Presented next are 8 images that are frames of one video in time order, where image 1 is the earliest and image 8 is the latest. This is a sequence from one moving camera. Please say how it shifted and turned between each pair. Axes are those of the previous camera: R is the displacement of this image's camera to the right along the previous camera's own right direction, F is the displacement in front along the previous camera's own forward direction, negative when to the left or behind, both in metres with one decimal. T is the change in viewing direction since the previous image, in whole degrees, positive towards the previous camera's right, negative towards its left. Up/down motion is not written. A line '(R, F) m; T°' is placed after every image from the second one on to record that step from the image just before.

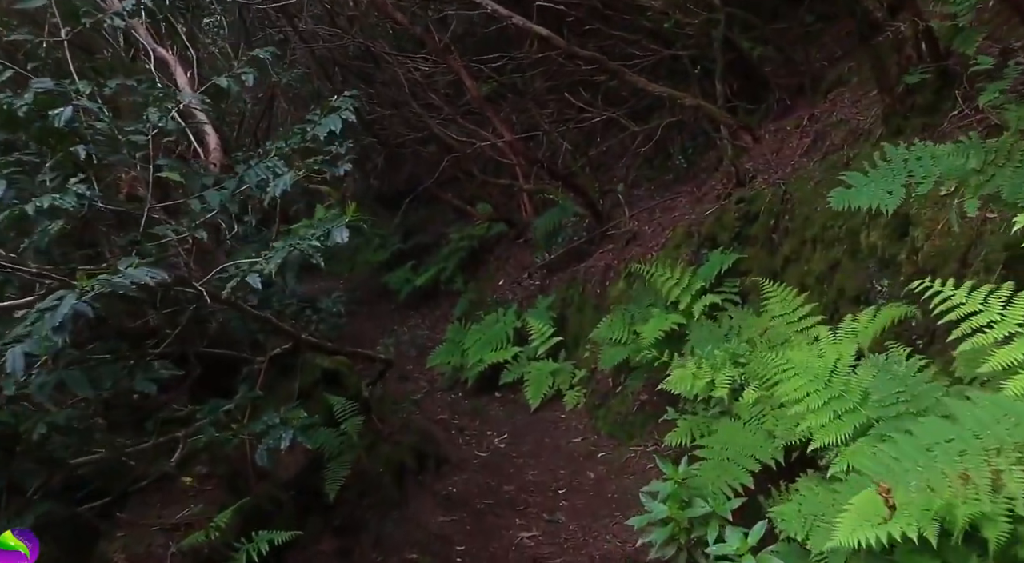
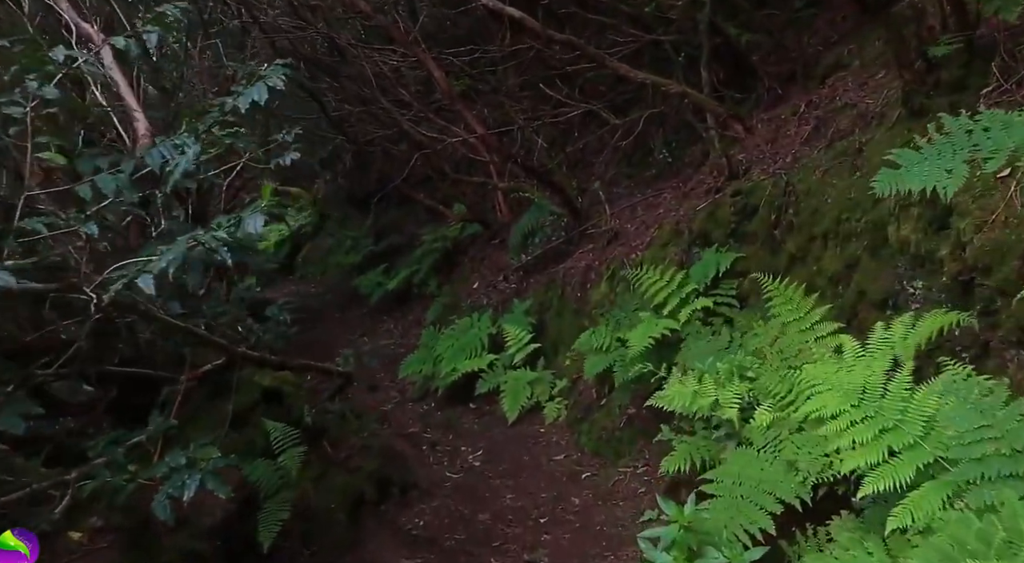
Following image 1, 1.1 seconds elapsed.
(0.0, +0.7) m; +2°
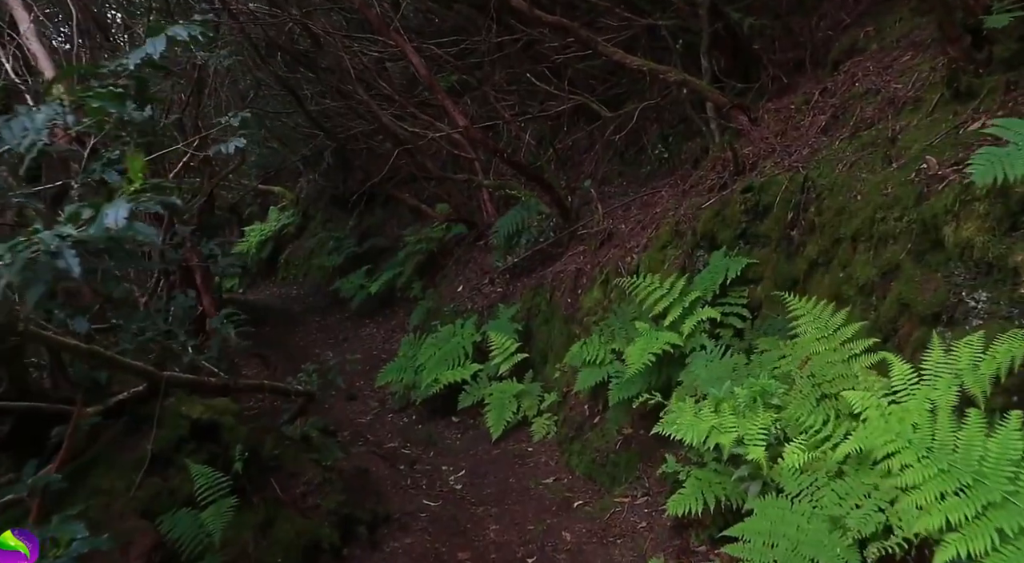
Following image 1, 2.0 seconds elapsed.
(0.0, +0.7) m; +1°
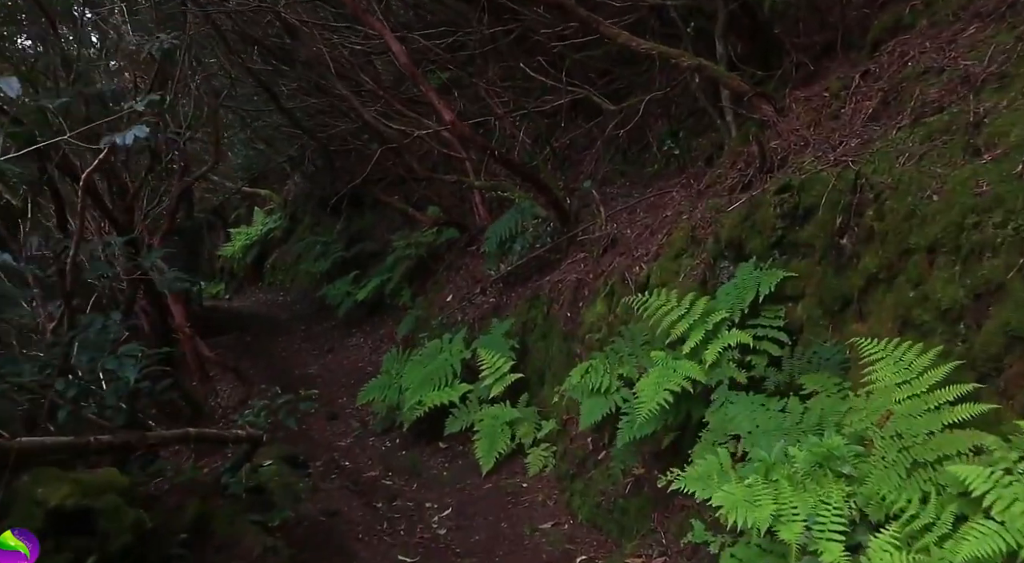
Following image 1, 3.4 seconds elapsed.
(0.0, +0.9) m; 0°
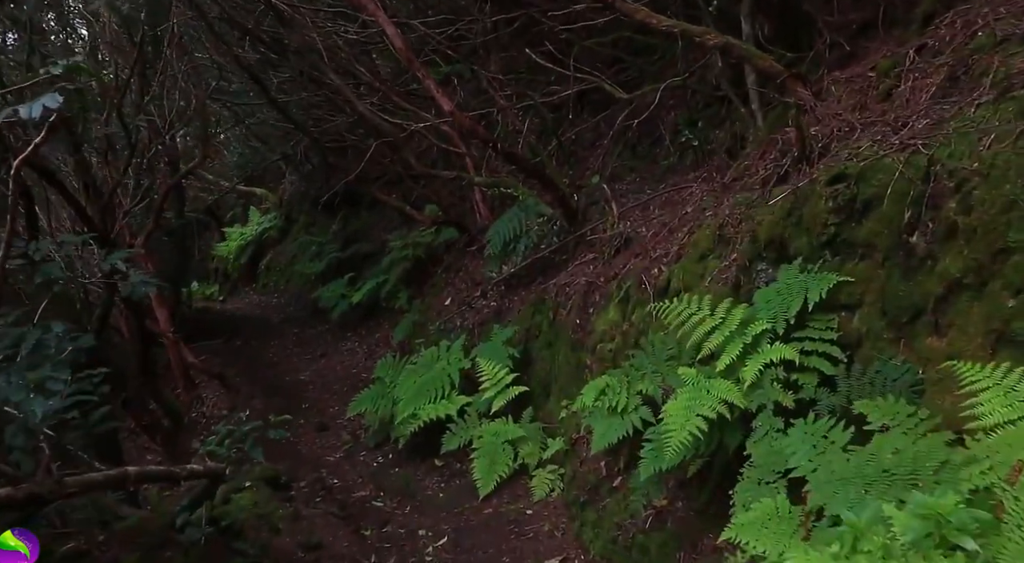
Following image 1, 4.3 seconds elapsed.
(0.0, +0.7) m; 0°
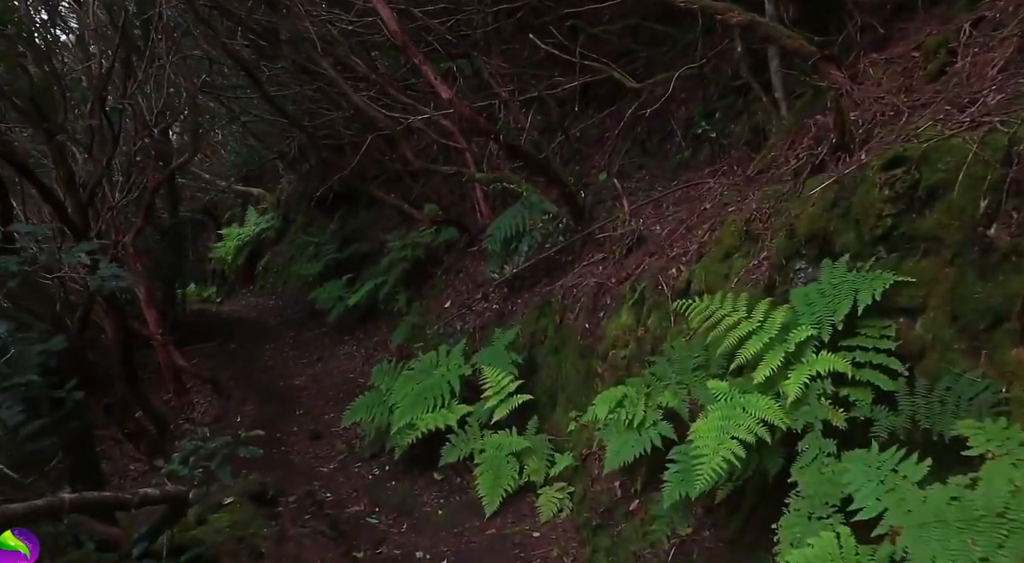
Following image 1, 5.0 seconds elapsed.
(0.0, +0.5) m; 0°
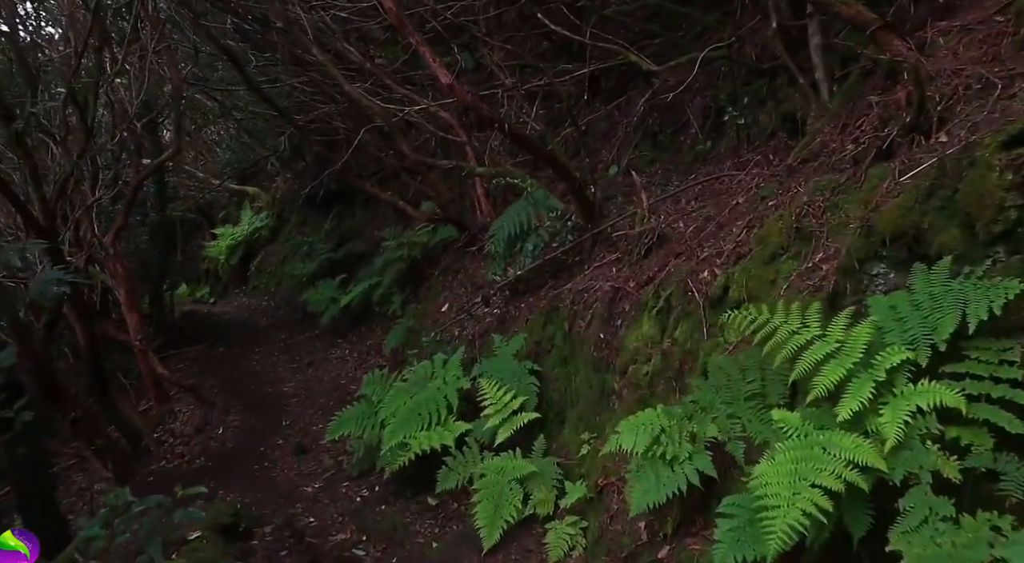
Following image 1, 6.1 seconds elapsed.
(0.0, +0.7) m; 0°
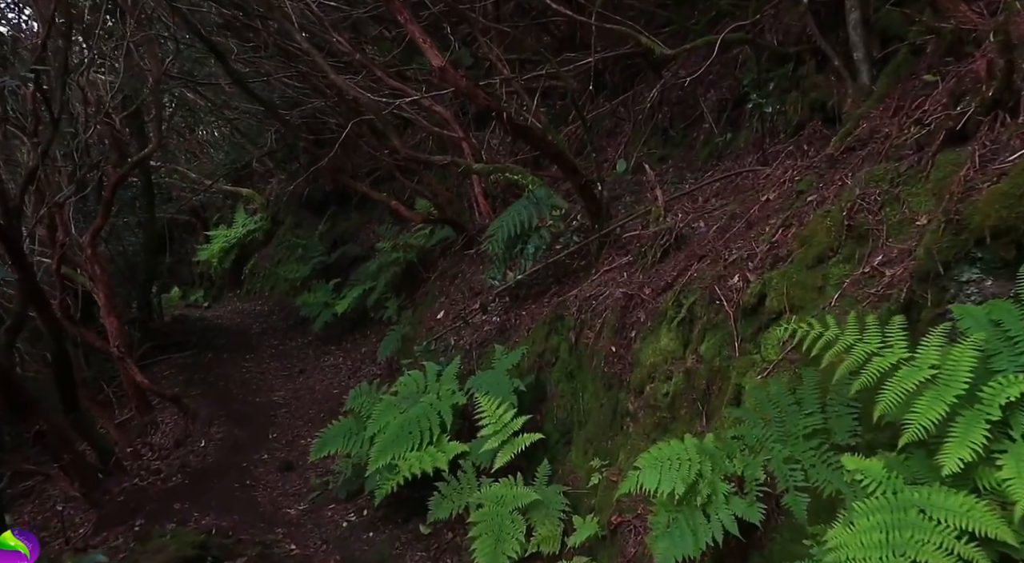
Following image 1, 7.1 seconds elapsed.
(0.0, +0.6) m; 0°
